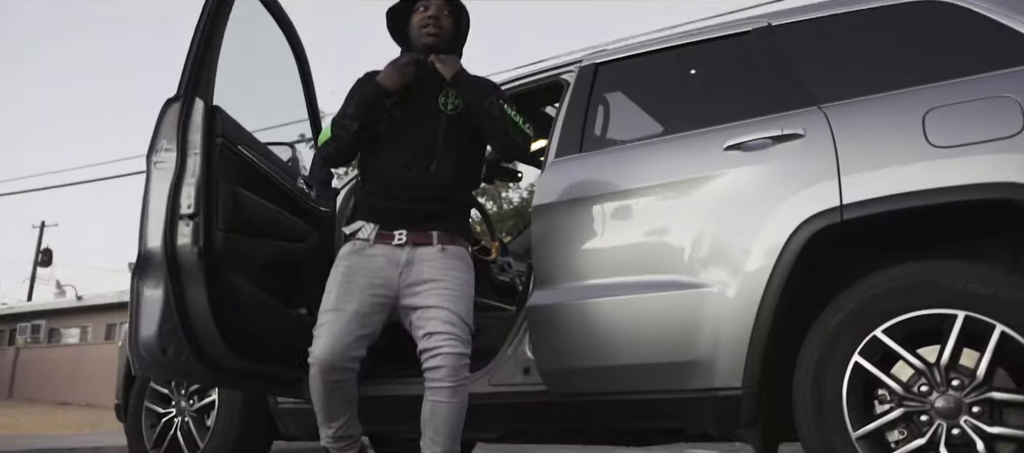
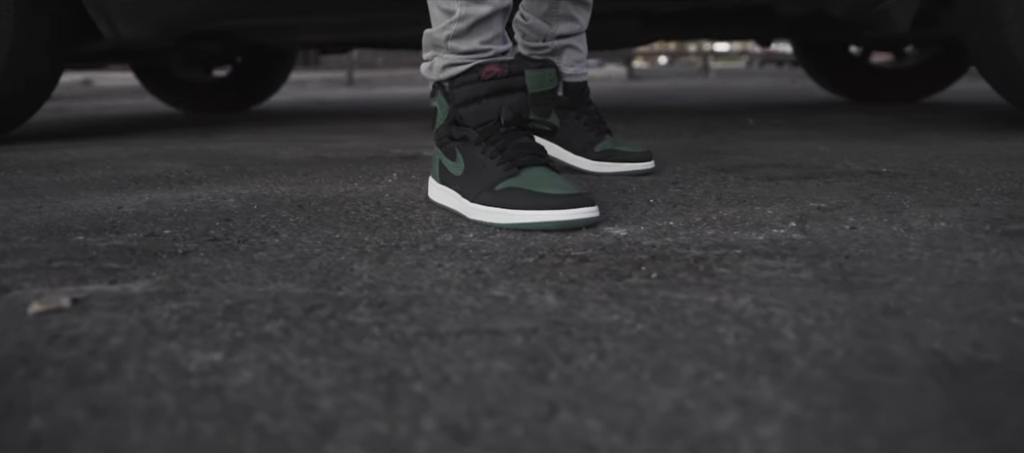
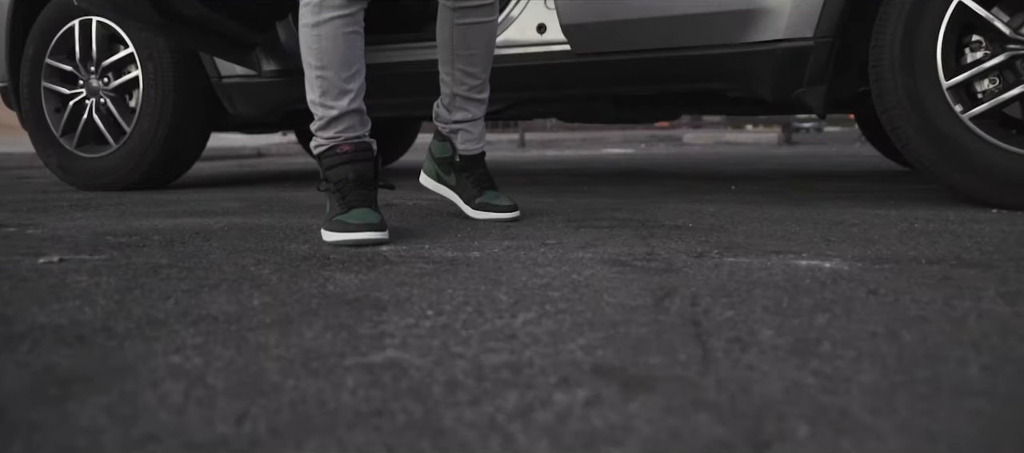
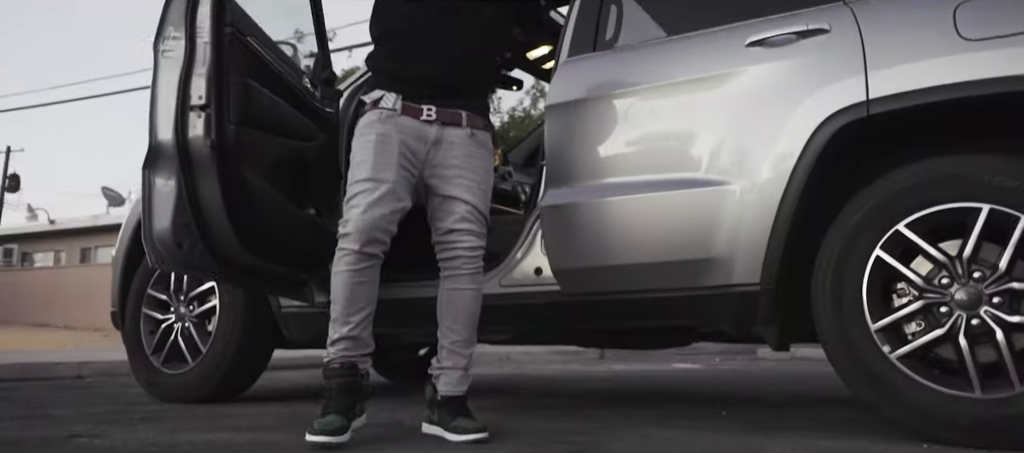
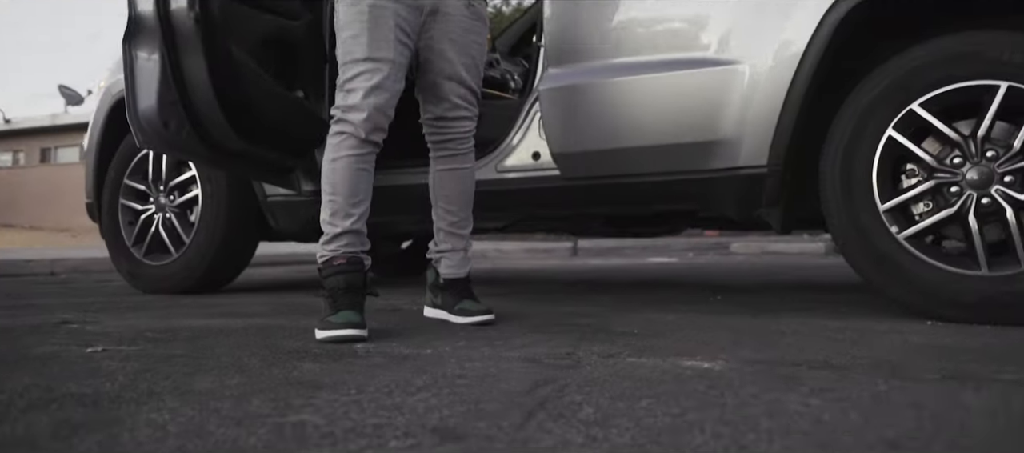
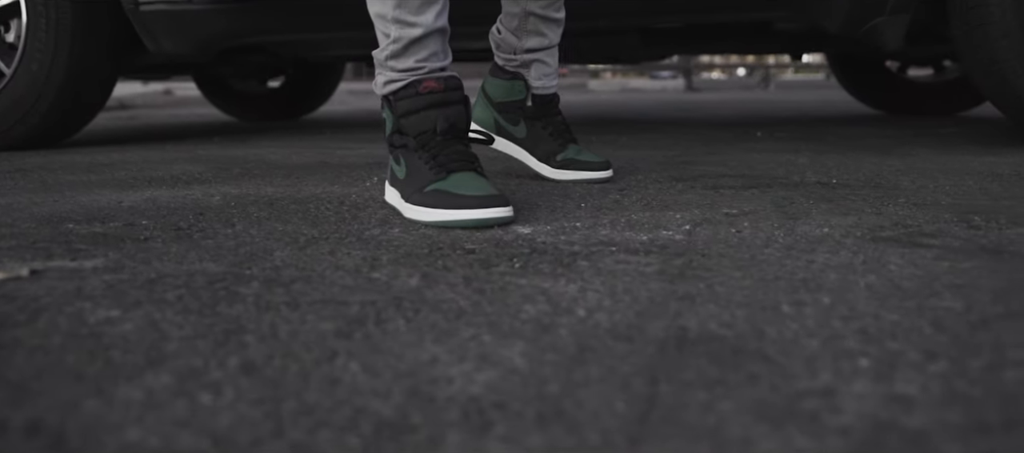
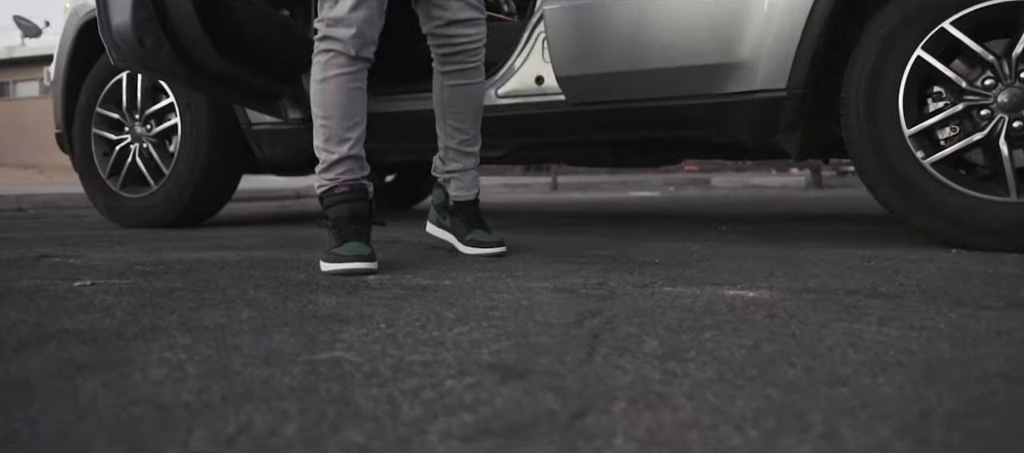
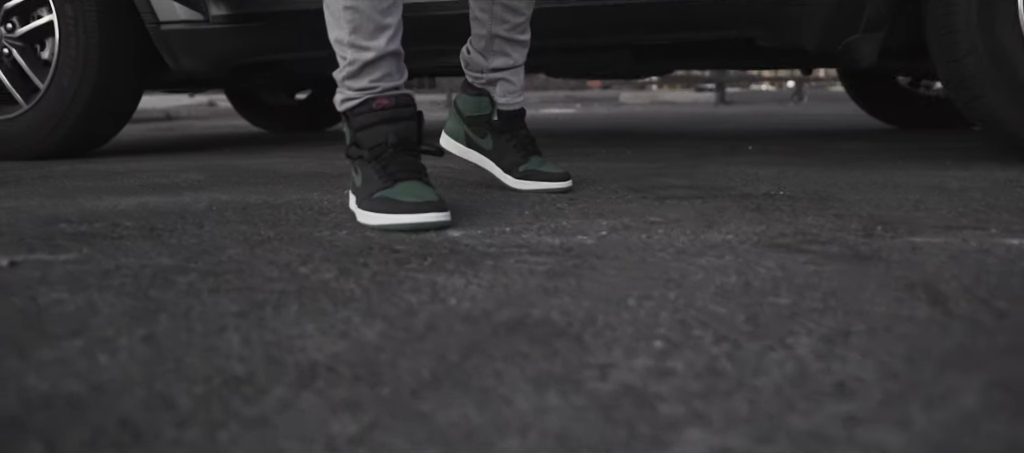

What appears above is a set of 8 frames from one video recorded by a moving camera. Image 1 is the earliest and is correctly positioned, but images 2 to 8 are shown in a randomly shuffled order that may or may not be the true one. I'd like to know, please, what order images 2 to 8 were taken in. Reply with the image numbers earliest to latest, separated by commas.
4, 5, 7, 3, 8, 6, 2
